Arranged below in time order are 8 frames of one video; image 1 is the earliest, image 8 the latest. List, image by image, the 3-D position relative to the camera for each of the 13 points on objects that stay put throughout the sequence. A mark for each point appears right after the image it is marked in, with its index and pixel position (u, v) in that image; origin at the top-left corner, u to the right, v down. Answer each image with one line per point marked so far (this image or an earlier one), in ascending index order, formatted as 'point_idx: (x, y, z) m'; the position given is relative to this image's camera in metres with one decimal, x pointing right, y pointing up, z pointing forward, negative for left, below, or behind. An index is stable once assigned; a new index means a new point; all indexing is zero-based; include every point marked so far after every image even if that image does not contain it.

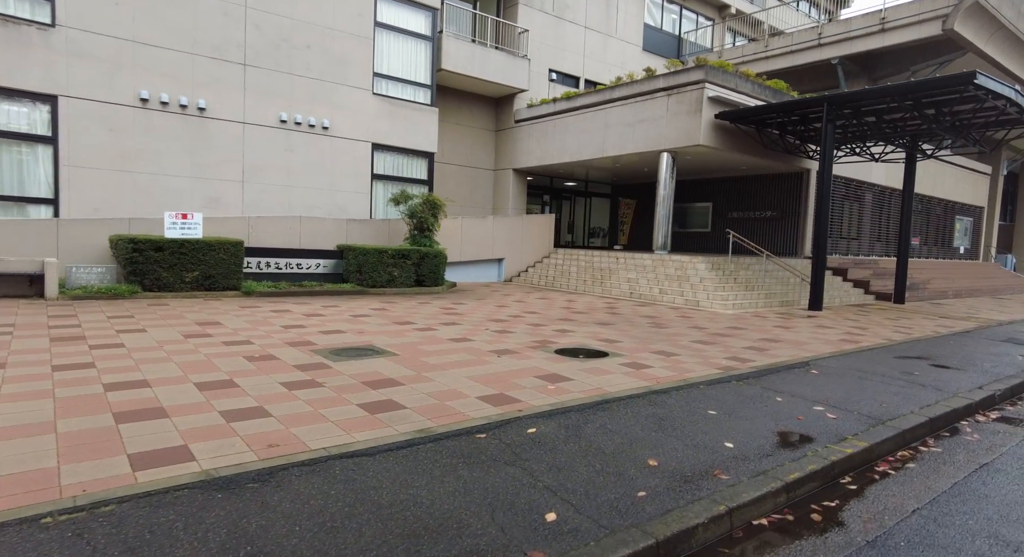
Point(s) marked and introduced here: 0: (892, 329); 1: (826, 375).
0: (+7.1, -1.0, +11.5) m
1: (+3.4, -1.1, +6.7) m
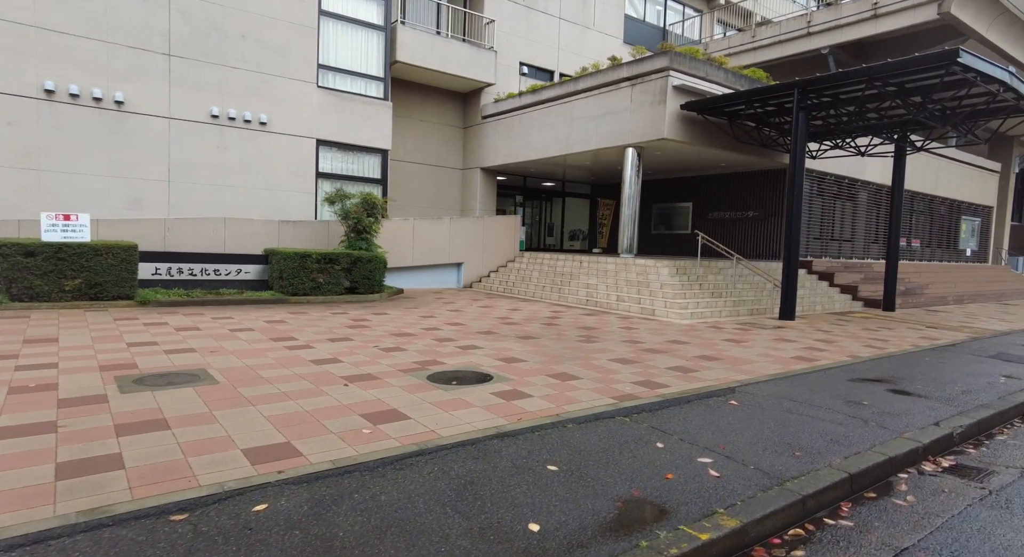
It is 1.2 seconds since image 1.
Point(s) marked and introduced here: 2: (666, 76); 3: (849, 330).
0: (+5.8, -1.1, +10.2) m
1: (+2.1, -1.2, +5.5) m
2: (+3.6, +4.8, +14.6) m
3: (+6.4, -1.0, +11.7) m
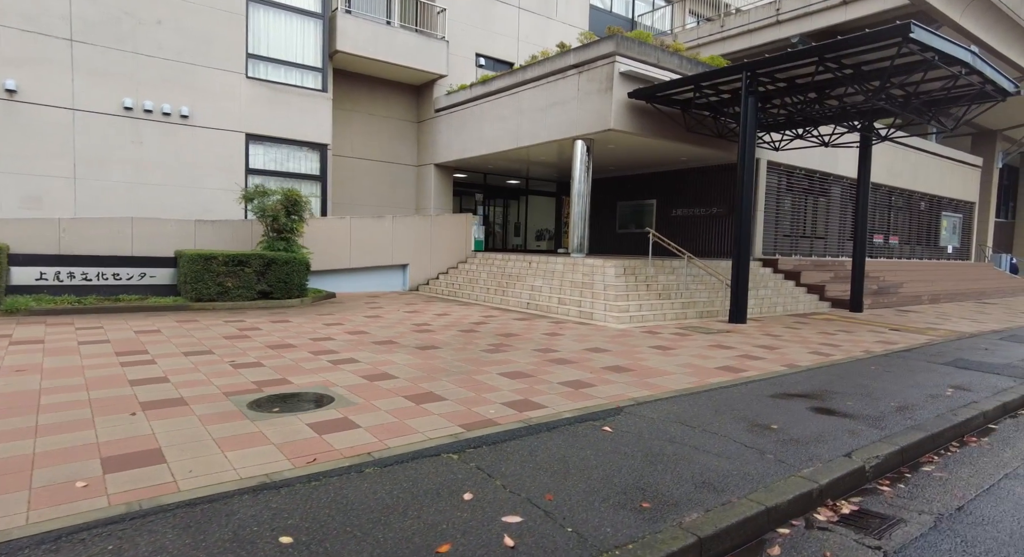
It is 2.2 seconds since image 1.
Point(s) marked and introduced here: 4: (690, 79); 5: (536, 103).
0: (+4.5, -1.0, +9.3) m
1: (+0.8, -1.2, +4.5) m
2: (+2.2, +4.8, +13.6) m
3: (+5.1, -1.0, +10.8) m
4: (+3.6, +4.1, +12.5) m
5: (+0.6, +4.6, +16.0) m
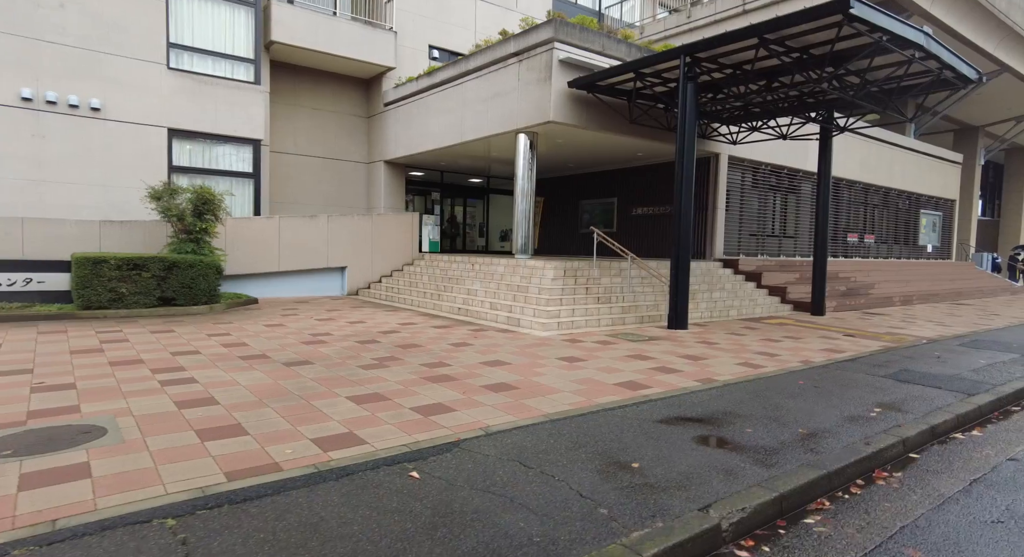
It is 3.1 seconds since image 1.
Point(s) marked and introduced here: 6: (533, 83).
0: (+3.1, -1.1, +8.4) m
1: (-0.5, -1.2, +3.6) m
2: (+0.8, +4.8, +12.8) m
3: (+3.7, -1.0, +9.9) m
4: (+2.2, +4.0, +11.6) m
5: (-0.8, +4.5, +15.1) m
6: (+0.4, +4.2, +13.3) m
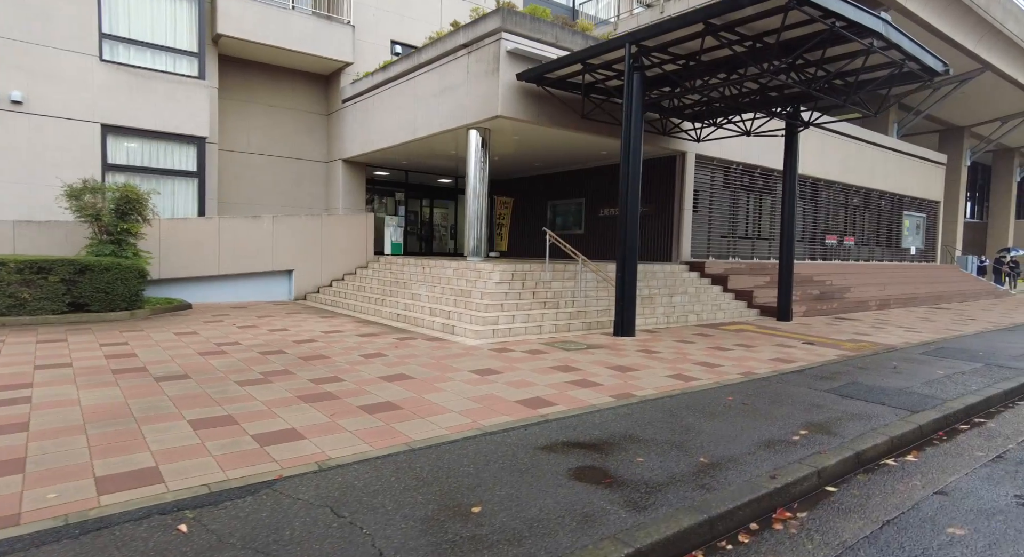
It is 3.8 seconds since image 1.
0: (+2.1, -1.1, +7.7) m
1: (-1.5, -1.3, +2.9) m
2: (-0.3, +4.7, +12.1) m
3: (+2.7, -1.1, +9.3) m
4: (+1.1, +3.9, +10.9) m
5: (-1.9, +4.4, +14.4) m
6: (-0.6, +4.2, +12.6) m
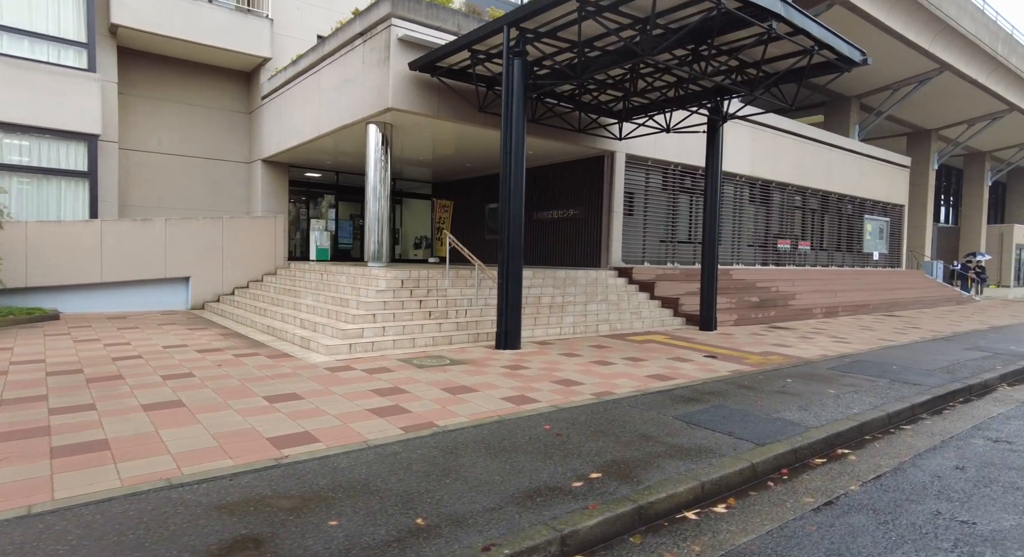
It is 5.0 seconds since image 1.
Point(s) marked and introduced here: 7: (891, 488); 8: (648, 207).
0: (+0.2, -1.2, +6.7) m
1: (-3.4, -1.3, +1.9) m
2: (-2.3, +4.6, +11.1) m
3: (+0.7, -1.2, +8.3) m
4: (-0.8, +3.8, +10.0) m
5: (-3.9, +4.3, +13.4) m
6: (-2.6, +4.0, +11.7) m
7: (+2.7, -1.5, +4.5) m
8: (+3.8, +2.0, +17.1) m
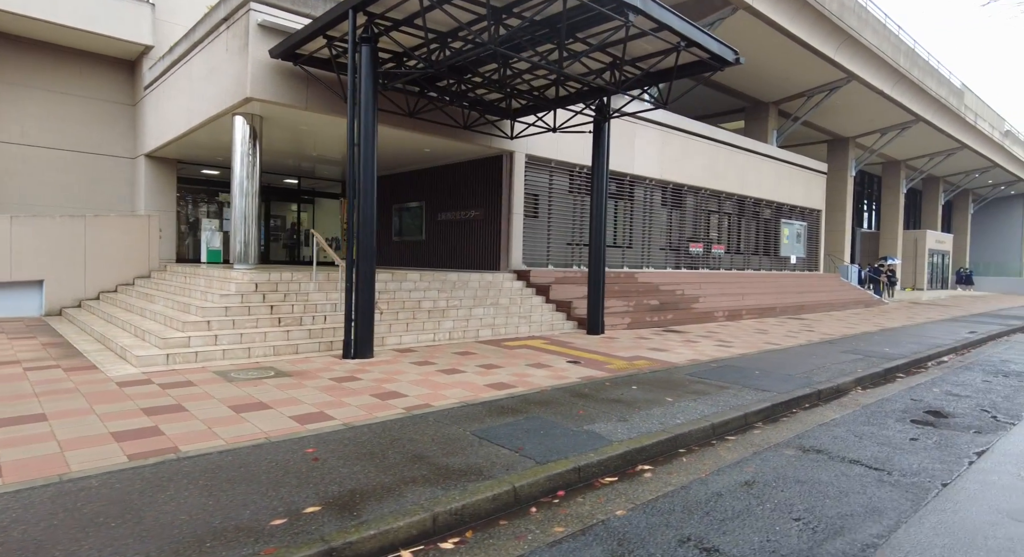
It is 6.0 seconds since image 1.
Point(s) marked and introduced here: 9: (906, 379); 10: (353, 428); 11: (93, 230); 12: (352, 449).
0: (-1.8, -1.3, +6.1) m
1: (-5.0, -1.3, +1.0) m
2: (-4.5, +4.5, +10.4) m
3: (-1.3, -1.2, +7.7) m
4: (-3.0, +3.8, +9.3) m
5: (-6.4, +4.2, +12.6) m
6: (-4.9, +4.0, +10.9) m
7: (+1.0, -1.5, +4.1) m
8: (+1.1, +1.9, +16.8) m
9: (+6.2, -1.6, +9.7) m
10: (-1.4, -1.3, +5.4) m
11: (-9.2, +1.1, +13.5) m
12: (-1.2, -1.3, +4.8) m
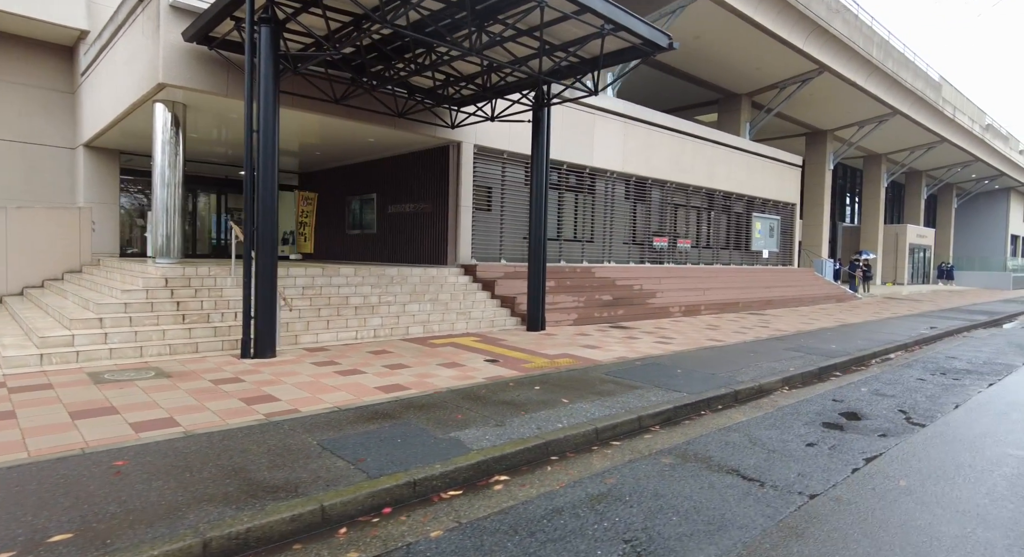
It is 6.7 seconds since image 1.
0: (-3.0, -1.2, +5.7) m
1: (-6.1, -1.3, +0.6) m
2: (-5.8, +4.6, +9.9) m
3: (-2.5, -1.1, +7.3) m
4: (-4.2, +3.9, +8.8) m
5: (-7.6, +4.3, +12.0) m
6: (-6.2, +4.0, +10.4) m
7: (-0.2, -1.5, +3.7) m
8: (-0.2, +2.1, +16.3) m
9: (+5.0, -1.5, +9.3) m
10: (-2.5, -1.2, +5.0) m
11: (-10.5, +1.2, +13.0) m
12: (-2.4, -1.3, +4.4) m
